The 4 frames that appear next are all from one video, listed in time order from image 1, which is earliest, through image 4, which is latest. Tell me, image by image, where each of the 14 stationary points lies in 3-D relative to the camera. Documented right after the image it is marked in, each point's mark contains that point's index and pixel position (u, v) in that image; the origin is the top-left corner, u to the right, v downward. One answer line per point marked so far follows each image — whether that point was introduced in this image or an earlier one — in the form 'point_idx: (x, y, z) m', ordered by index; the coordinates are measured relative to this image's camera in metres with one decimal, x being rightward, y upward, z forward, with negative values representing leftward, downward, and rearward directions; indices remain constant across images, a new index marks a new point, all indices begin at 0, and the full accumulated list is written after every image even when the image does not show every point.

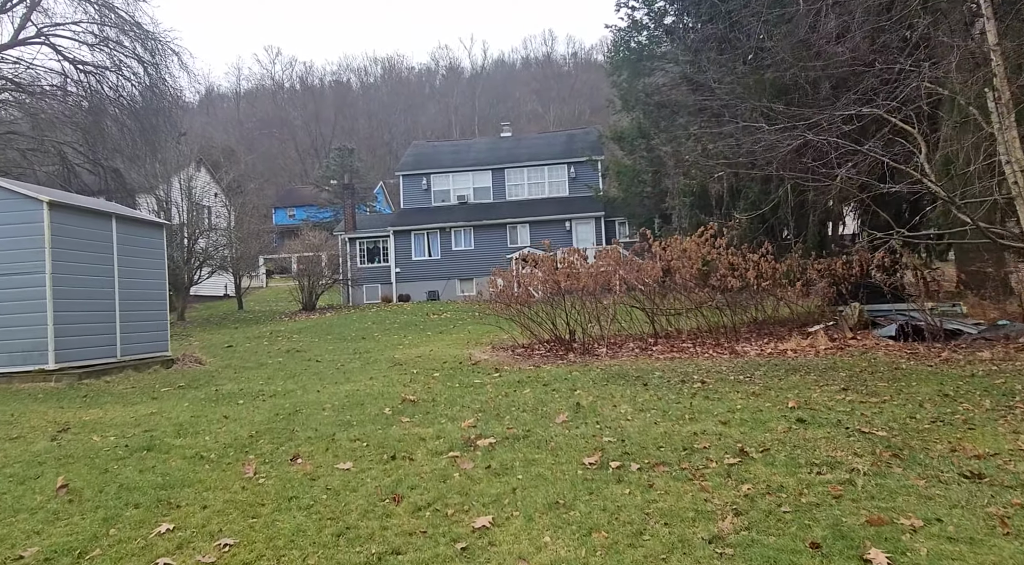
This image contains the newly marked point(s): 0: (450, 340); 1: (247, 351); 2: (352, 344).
0: (-1.3, -1.2, +18.4) m
1: (-5.2, -1.4, +17.8) m
2: (-3.4, -1.3, +18.9) m
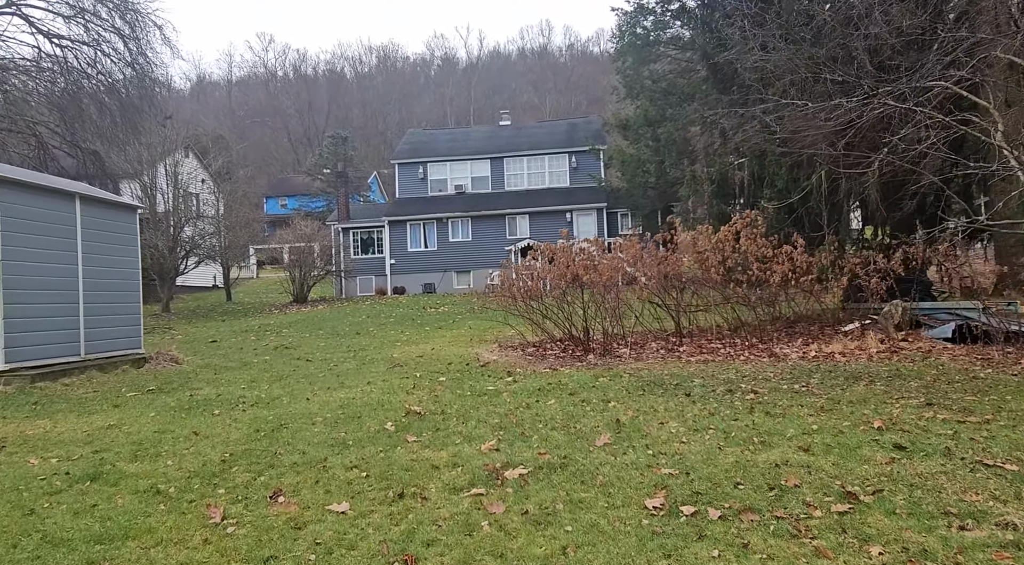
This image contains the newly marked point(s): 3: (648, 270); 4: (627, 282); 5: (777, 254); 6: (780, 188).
0: (-1.1, -1.0, +17.1) m
1: (-5.0, -1.2, +16.4) m
2: (-3.3, -1.1, +17.6) m
3: (+2.1, +0.2, +14.0) m
4: (+1.9, 0.0, +14.1) m
5: (+4.3, +0.4, +14.4) m
6: (+4.9, +1.7, +16.6) m
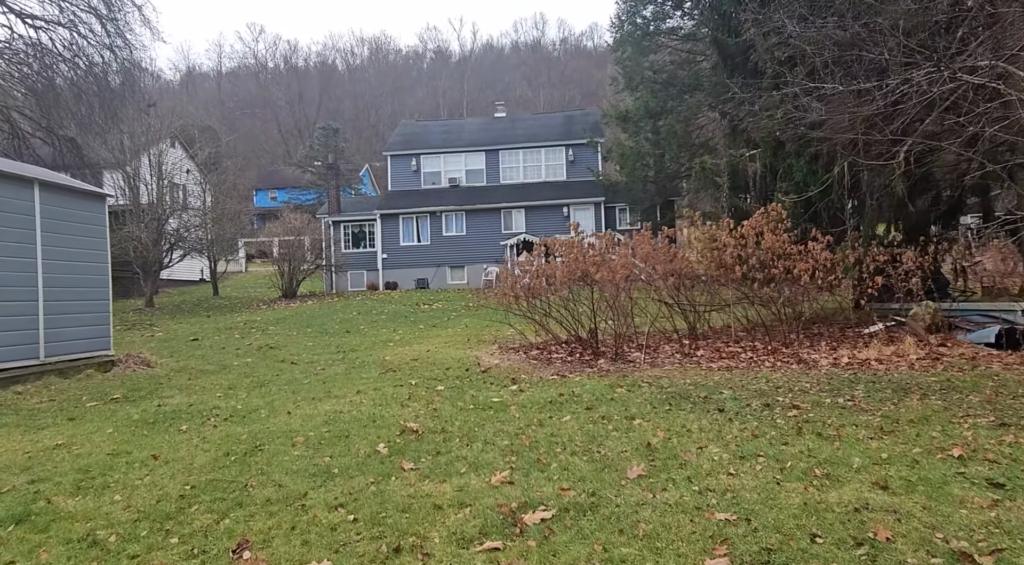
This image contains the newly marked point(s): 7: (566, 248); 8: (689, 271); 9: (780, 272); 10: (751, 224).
0: (-1.2, -1.0, +16.1) m
1: (-5.0, -1.1, +15.4) m
2: (-3.3, -1.1, +16.5) m
3: (+2.2, +0.2, +13.0) m
4: (+1.9, 0.0, +13.1) m
5: (+4.3, +0.5, +13.5) m
6: (+4.9, +1.8, +15.7) m
7: (+0.8, +0.5, +13.0) m
8: (+2.6, +0.2, +13.3) m
9: (+3.9, +0.2, +13.3) m
10: (+3.4, +0.8, +12.9) m
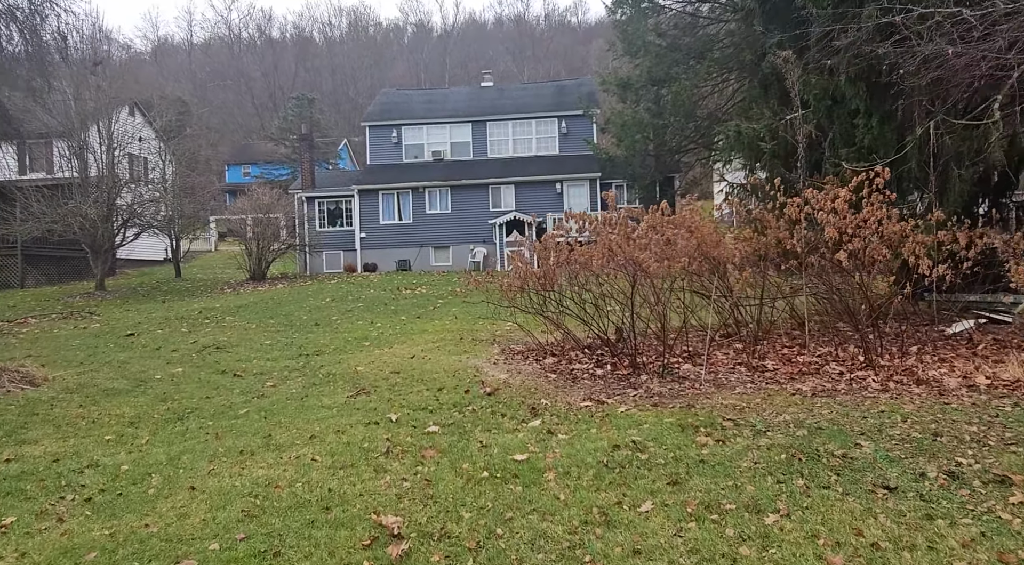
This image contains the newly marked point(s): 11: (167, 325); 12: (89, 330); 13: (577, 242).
0: (-1.1, -0.8, +13.3) m
1: (-5.0, -0.9, +12.5) m
2: (-3.3, -0.8, +13.7) m
3: (+2.2, +0.4, +10.3) m
4: (+2.0, +0.2, +10.4) m
5: (+4.4, +0.6, +10.7) m
6: (+4.9, +1.9, +12.9) m
7: (+0.9, +0.6, +10.2) m
8: (+2.7, +0.3, +10.6) m
9: (+4.0, +0.3, +10.6) m
10: (+3.5, +1.0, +10.2) m
11: (-6.7, -0.8, +17.7) m
12: (-8.0, -0.9, +17.3) m
13: (+0.6, +0.5, +10.4) m
